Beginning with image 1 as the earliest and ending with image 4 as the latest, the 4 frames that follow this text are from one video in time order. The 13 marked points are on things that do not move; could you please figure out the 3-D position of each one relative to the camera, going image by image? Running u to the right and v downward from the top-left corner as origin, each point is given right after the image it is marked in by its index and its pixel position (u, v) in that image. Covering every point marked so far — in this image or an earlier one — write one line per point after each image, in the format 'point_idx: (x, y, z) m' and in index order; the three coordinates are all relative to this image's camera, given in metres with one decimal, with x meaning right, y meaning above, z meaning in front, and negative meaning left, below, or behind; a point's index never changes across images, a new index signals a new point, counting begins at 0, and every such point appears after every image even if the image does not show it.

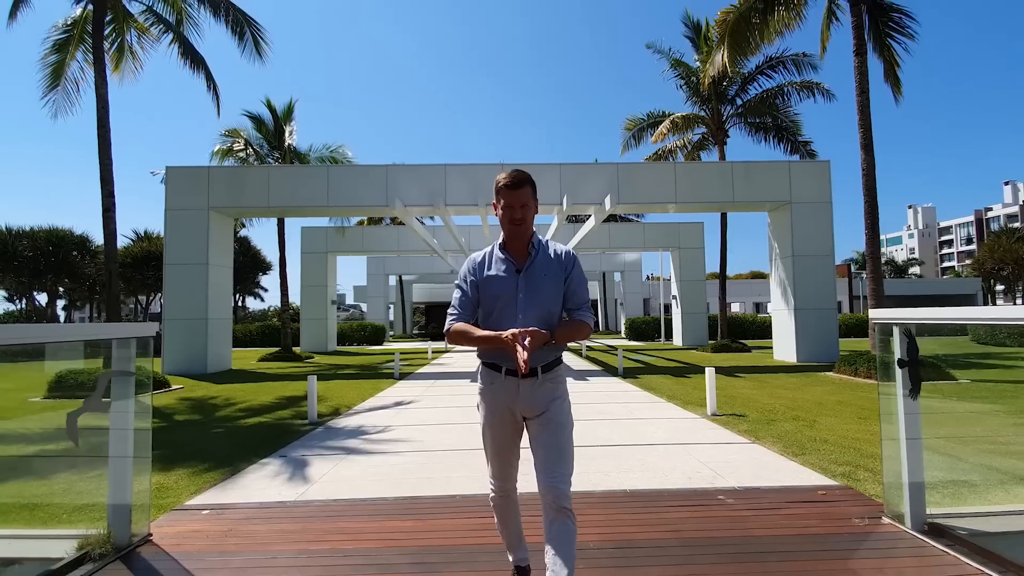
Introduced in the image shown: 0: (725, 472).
0: (+1.6, -1.4, +4.4) m
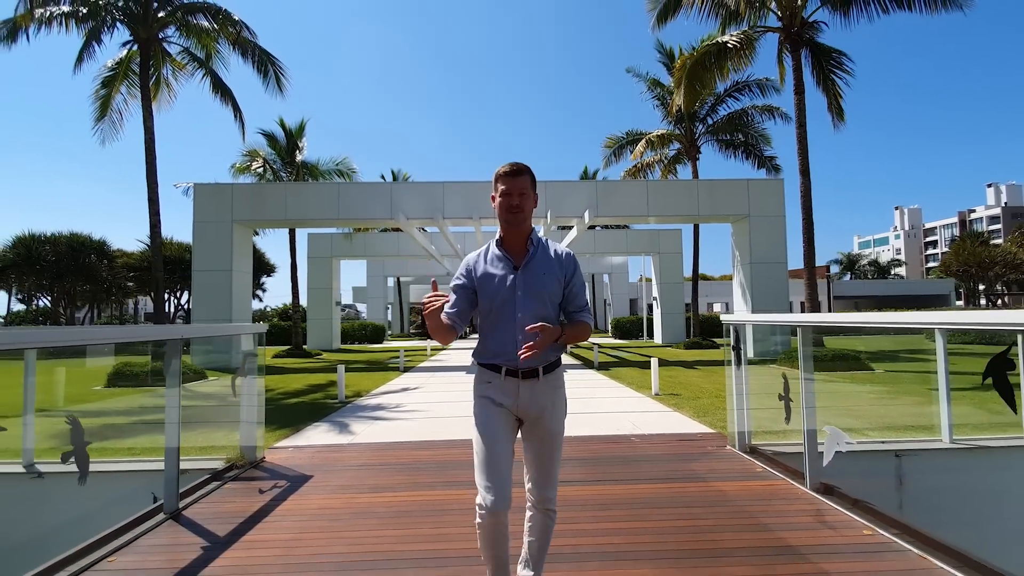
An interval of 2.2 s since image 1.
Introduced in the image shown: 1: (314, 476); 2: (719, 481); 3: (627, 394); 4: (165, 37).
0: (+1.4, -1.5, +6.3) m
1: (-1.6, -1.5, +4.7) m
2: (+1.5, -1.4, +4.2) m
3: (+1.7, -1.6, +8.9) m
4: (-8.1, +5.9, +13.8) m
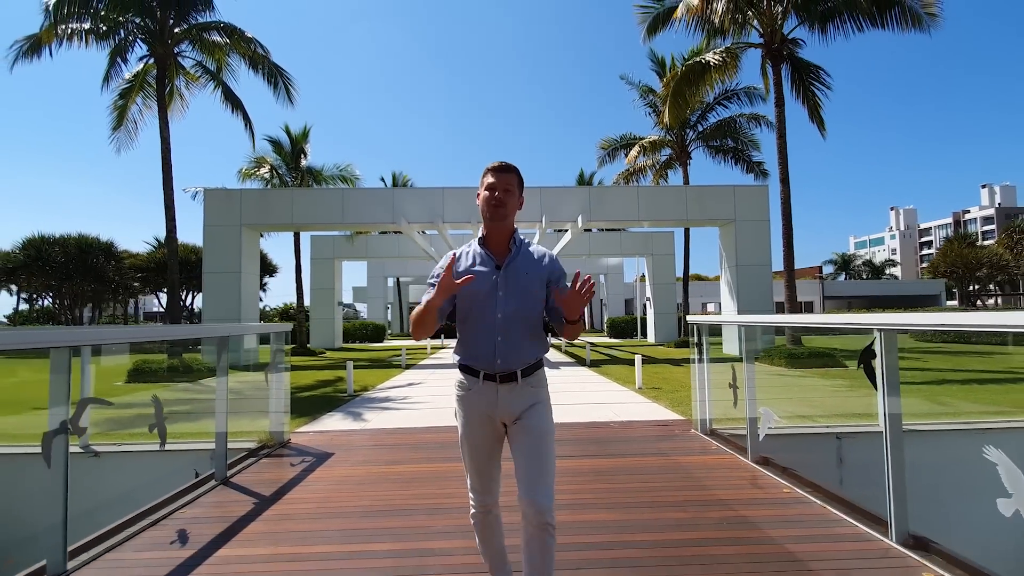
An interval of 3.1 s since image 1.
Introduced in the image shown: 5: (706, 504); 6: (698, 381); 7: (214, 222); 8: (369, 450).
0: (+1.3, -1.5, +7.1) m
1: (-1.6, -1.5, +5.5) m
2: (+1.4, -1.4, +5.0) m
3: (+1.7, -1.6, +9.7) m
4: (-8.2, +5.8, +14.6) m
5: (+1.2, -1.4, +3.8) m
6: (+1.9, -1.0, +6.1) m
7: (-8.9, +2.0, +17.6) m
8: (-1.3, -1.5, +5.5) m
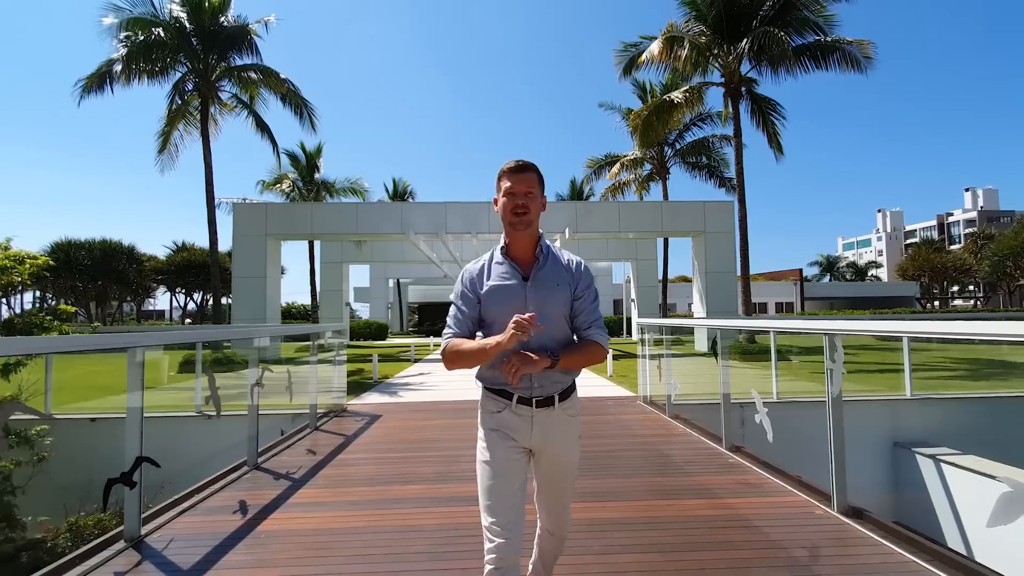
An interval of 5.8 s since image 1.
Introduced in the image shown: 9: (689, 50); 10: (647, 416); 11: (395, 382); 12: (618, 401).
0: (+1.2, -1.7, +9.4) m
1: (-1.7, -1.7, +7.7) m
2: (+1.3, -1.6, +7.3) m
3: (+1.5, -1.8, +12.0) m
4: (-8.3, +5.7, +16.8) m
5: (+1.2, -1.5, +6.0) m
6: (+1.9, -1.1, +8.4) m
7: (-9.1, +1.9, +19.8) m
8: (-1.4, -1.6, +7.8) m
9: (+4.7, +6.3, +15.8) m
10: (+1.7, -1.6, +7.4) m
11: (-2.2, -1.8, +11.3) m
12: (+1.5, -1.6, +8.5) m
